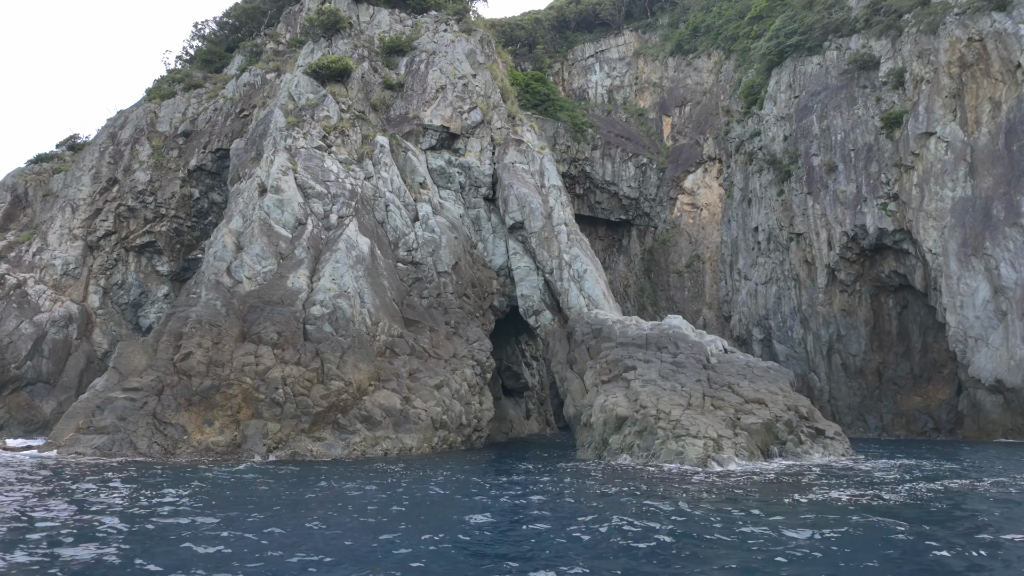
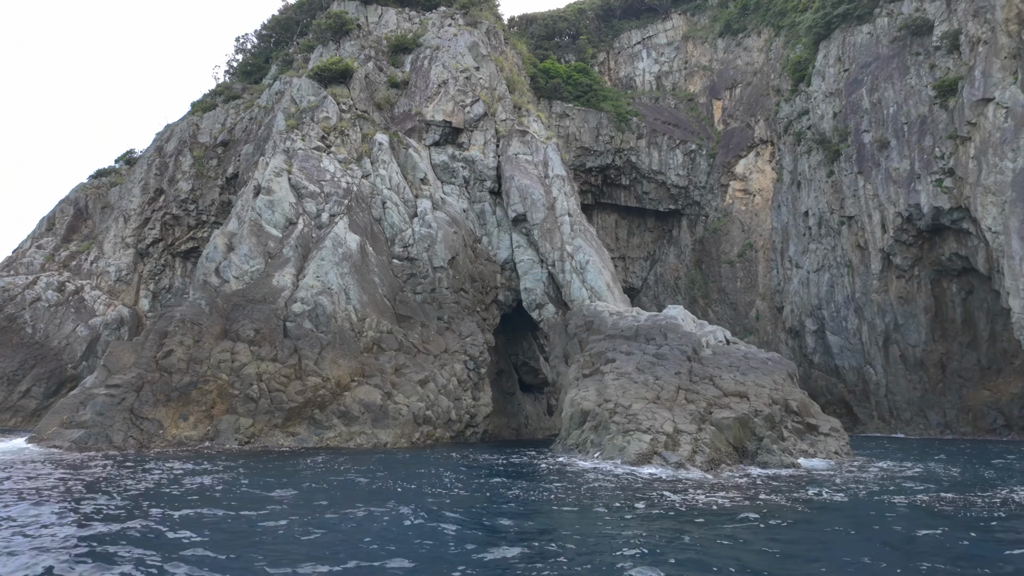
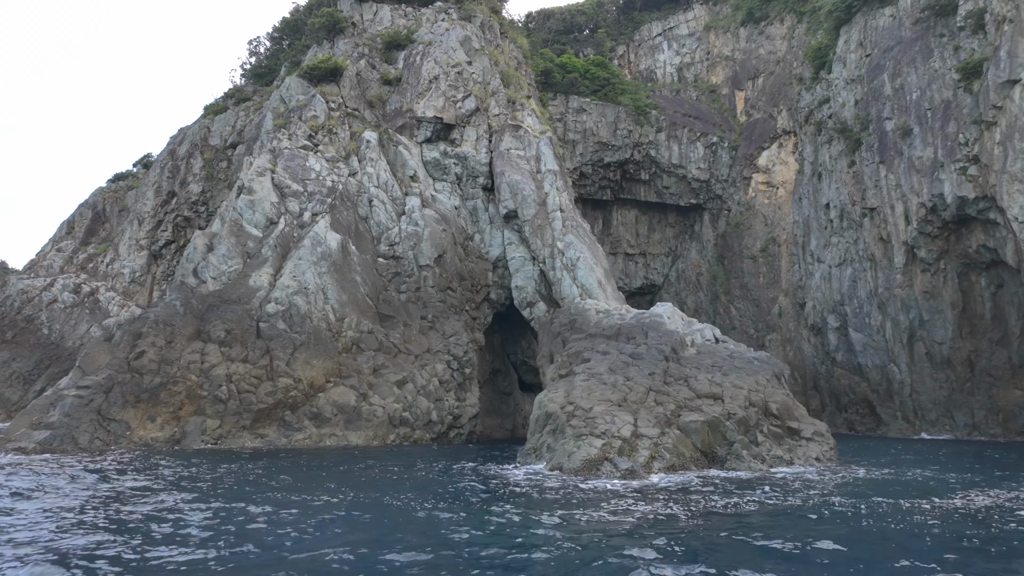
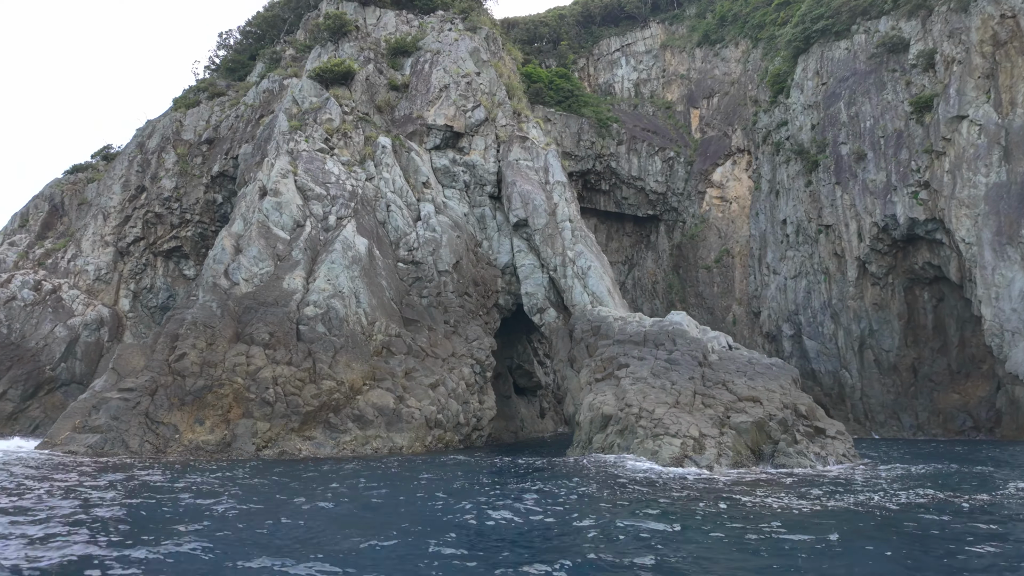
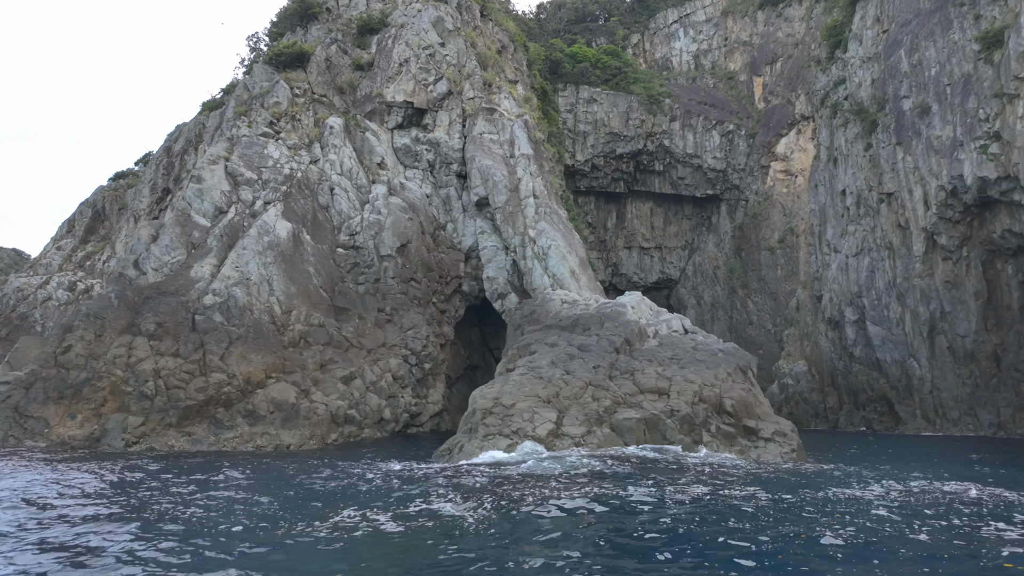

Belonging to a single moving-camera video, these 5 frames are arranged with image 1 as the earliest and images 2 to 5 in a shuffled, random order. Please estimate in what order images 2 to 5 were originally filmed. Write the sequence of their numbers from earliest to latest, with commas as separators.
4, 2, 3, 5
